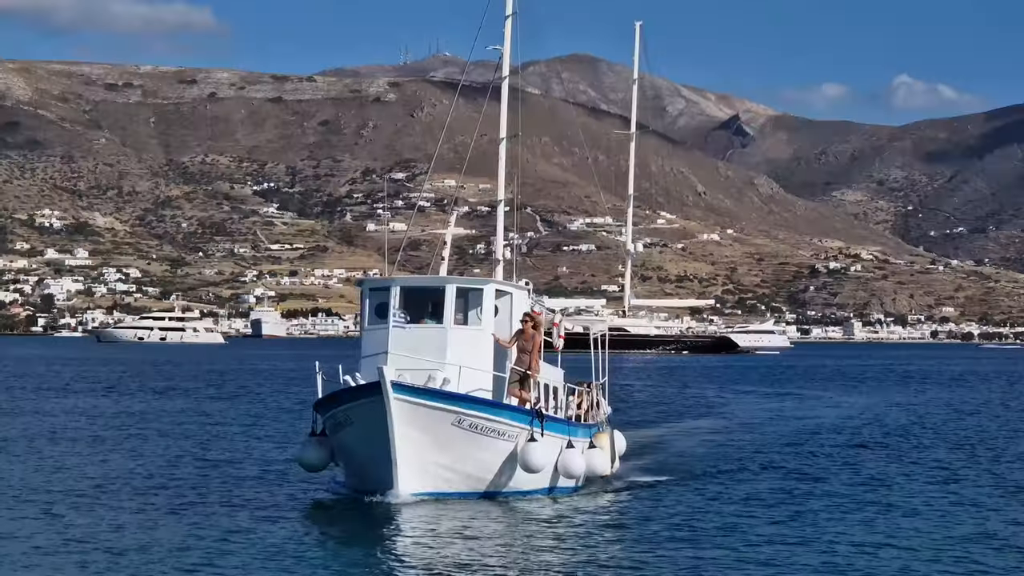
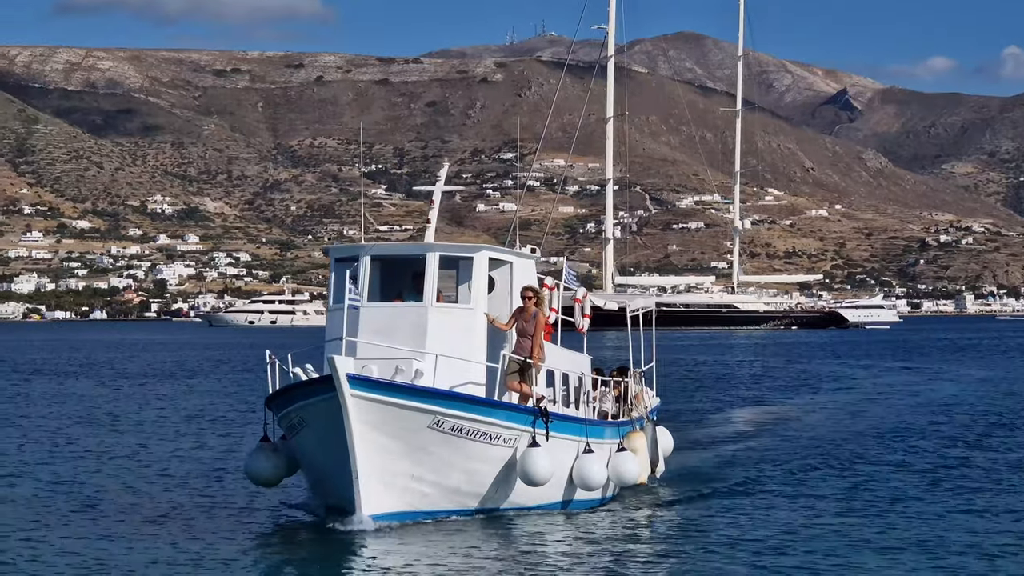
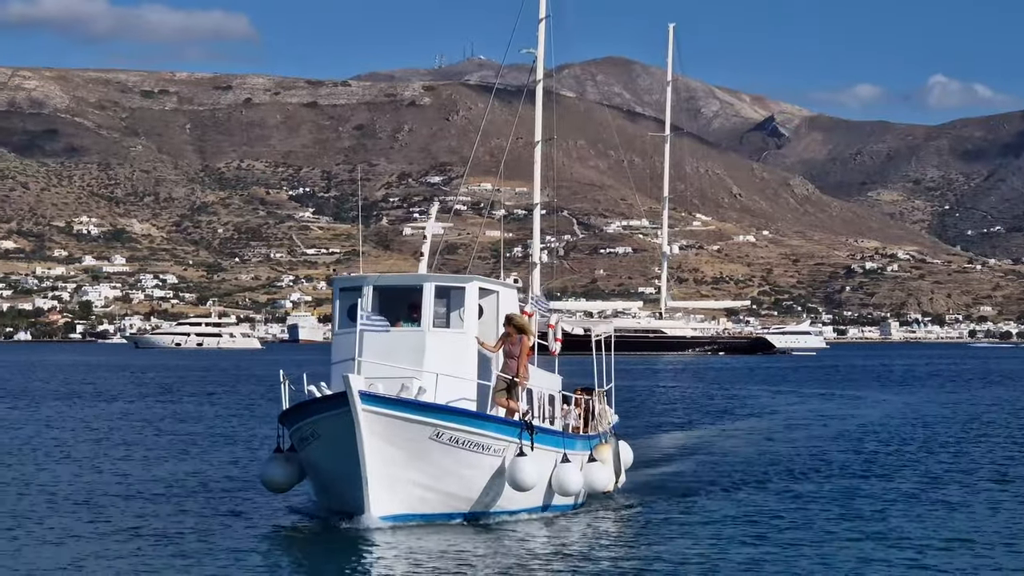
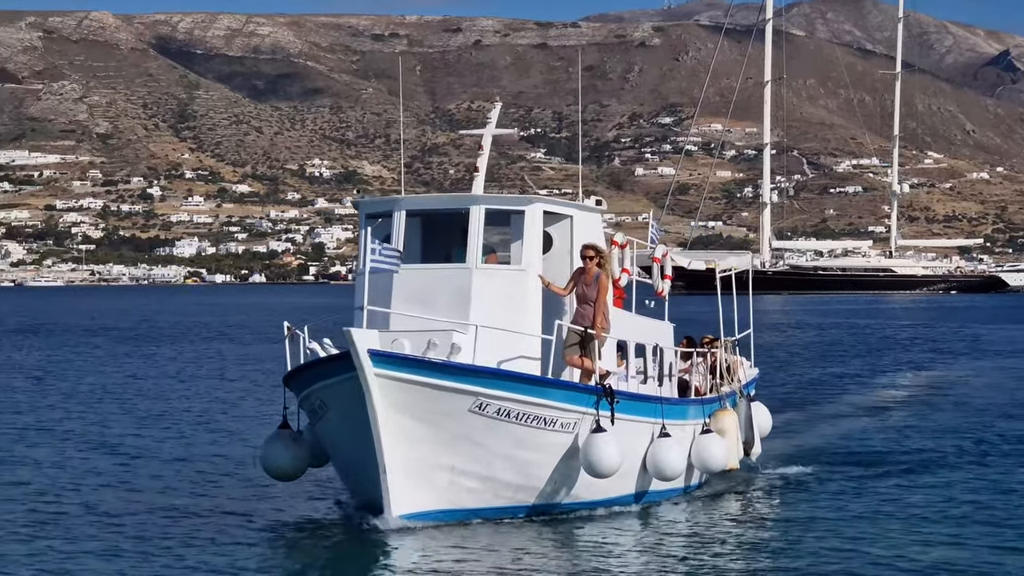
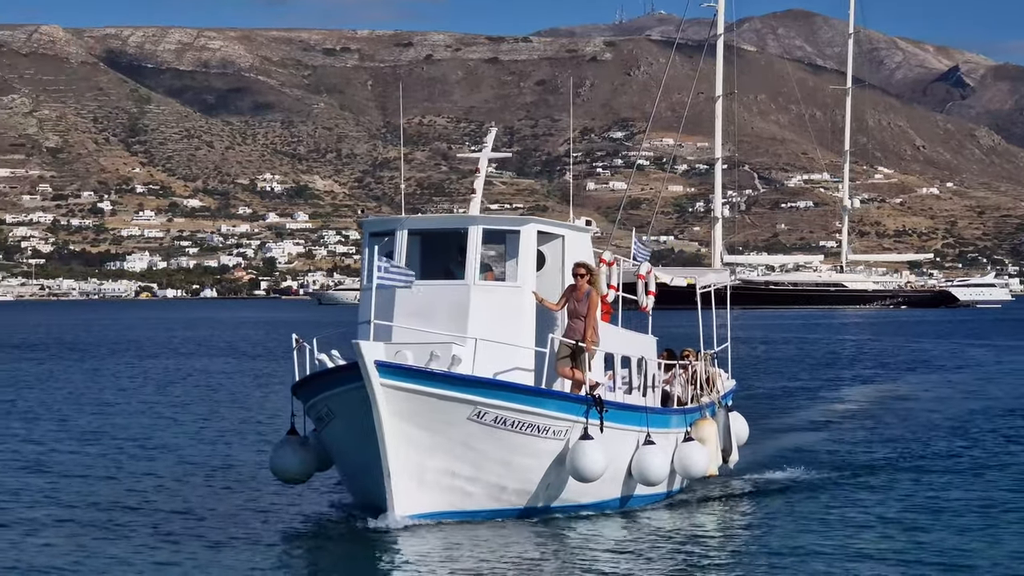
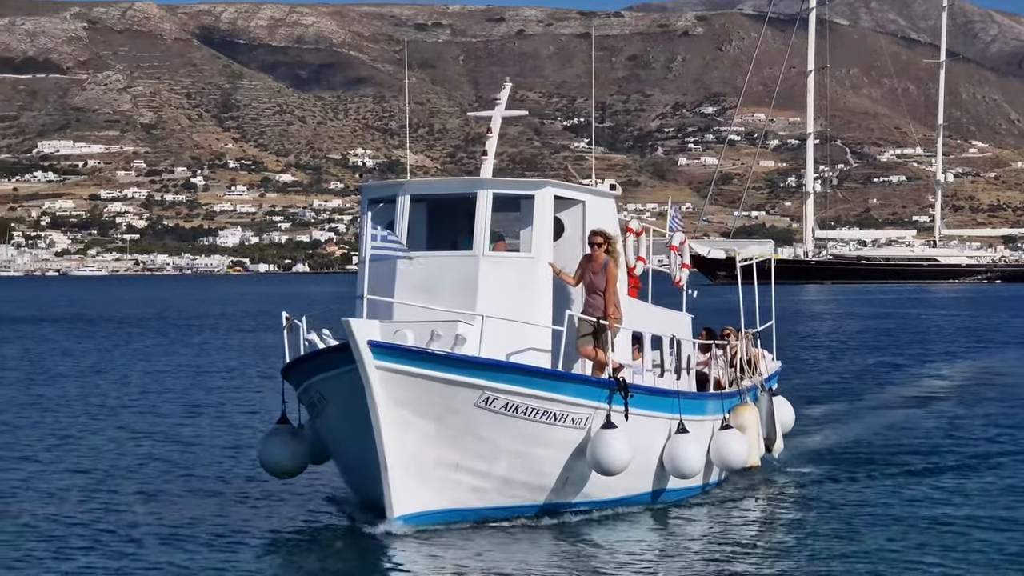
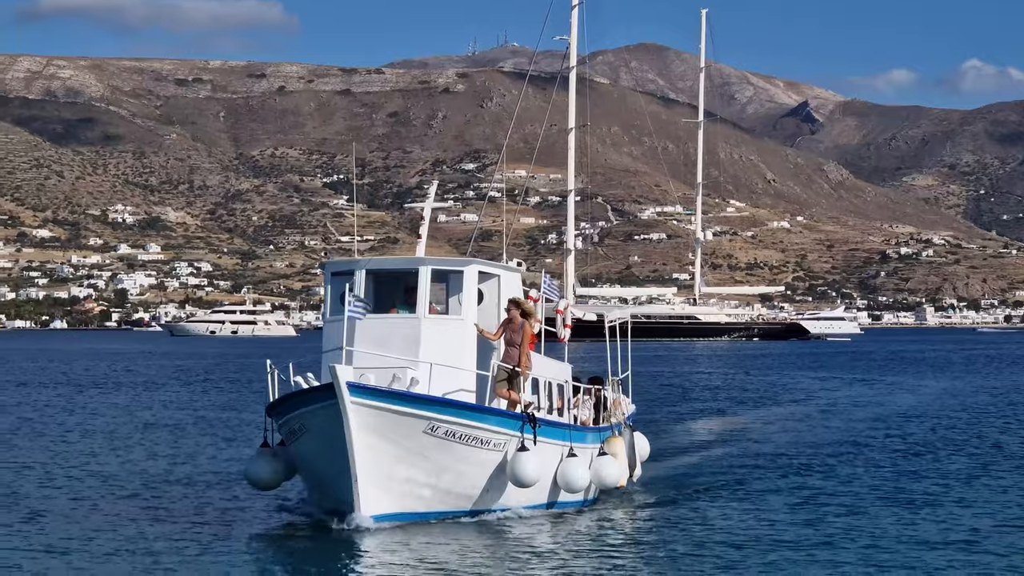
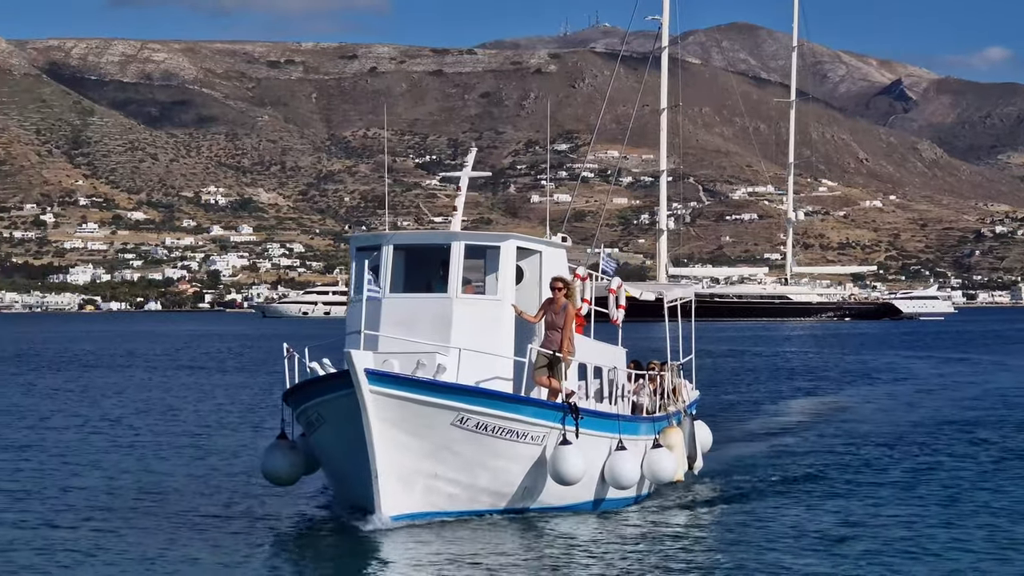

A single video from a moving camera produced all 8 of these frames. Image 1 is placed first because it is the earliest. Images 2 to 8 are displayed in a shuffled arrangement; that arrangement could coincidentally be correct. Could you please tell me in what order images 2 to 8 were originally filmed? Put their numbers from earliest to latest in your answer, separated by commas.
3, 7, 2, 8, 5, 4, 6
